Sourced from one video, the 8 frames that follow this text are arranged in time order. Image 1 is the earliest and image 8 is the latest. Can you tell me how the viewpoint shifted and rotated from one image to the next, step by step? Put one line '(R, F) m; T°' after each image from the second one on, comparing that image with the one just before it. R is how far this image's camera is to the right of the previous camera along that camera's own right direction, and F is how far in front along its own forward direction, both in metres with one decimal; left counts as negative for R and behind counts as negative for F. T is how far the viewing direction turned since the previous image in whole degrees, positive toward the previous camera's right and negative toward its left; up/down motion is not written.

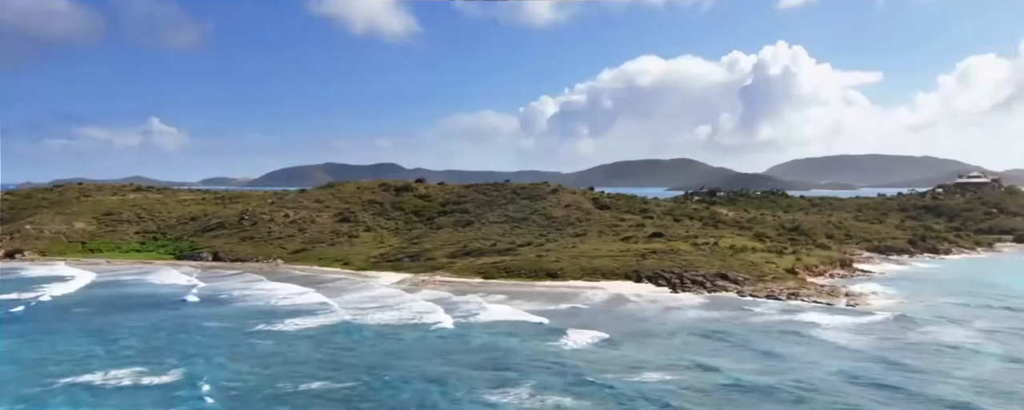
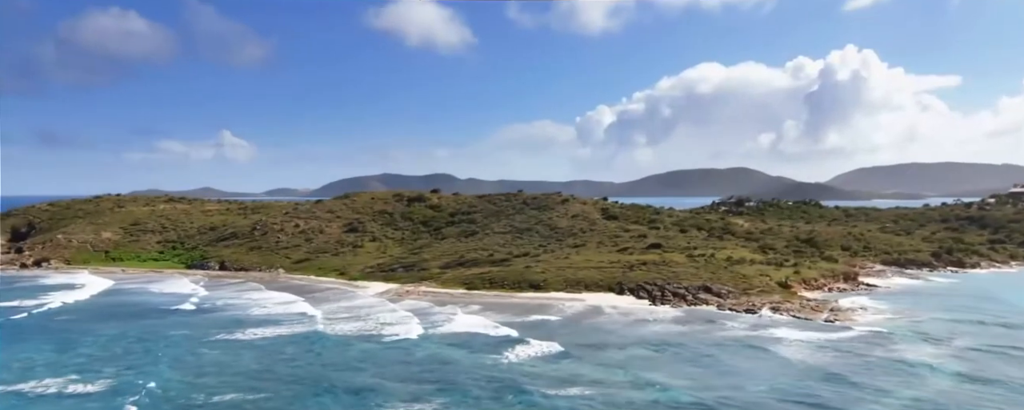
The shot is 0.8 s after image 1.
(+4.7, +0.9) m; -3°
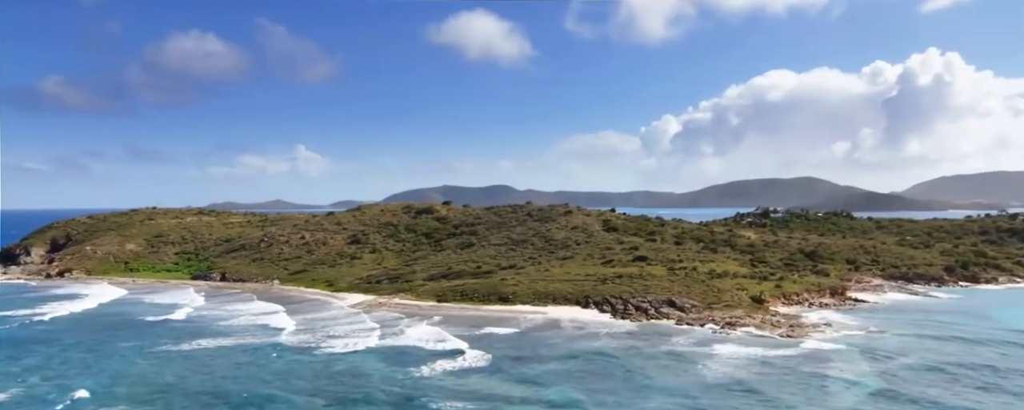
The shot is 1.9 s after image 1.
(+5.9, +0.5) m; -4°
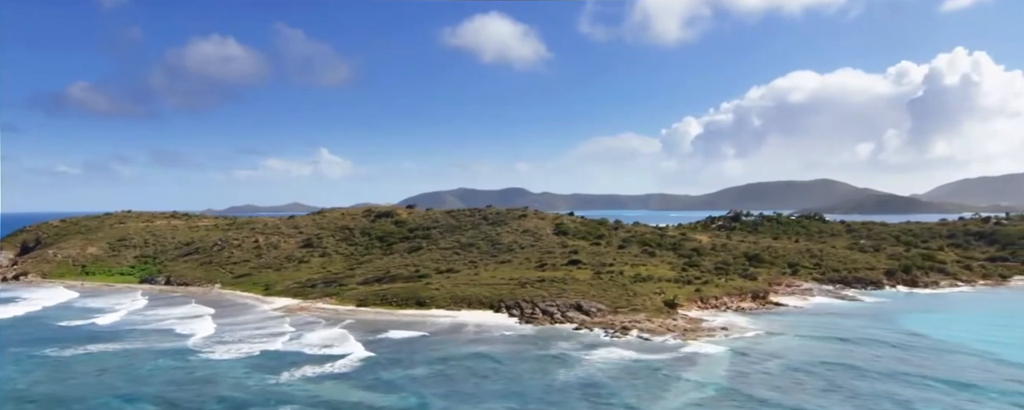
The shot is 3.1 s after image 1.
(+6.2, 0.0) m; 0°
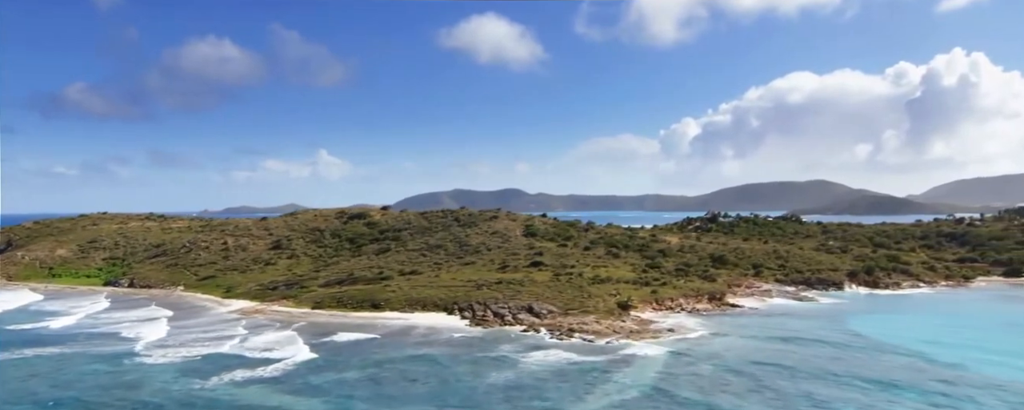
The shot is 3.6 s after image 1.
(+2.6, 0.0) m; +1°
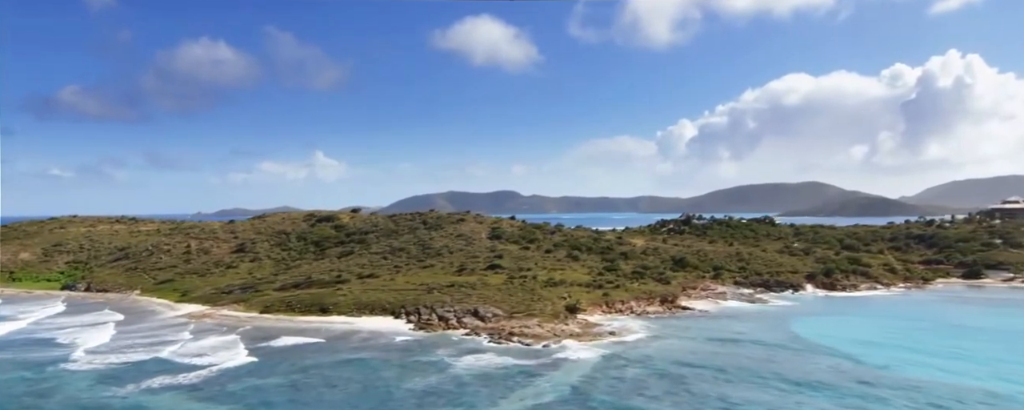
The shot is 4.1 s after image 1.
(+2.8, +0.1) m; +1°
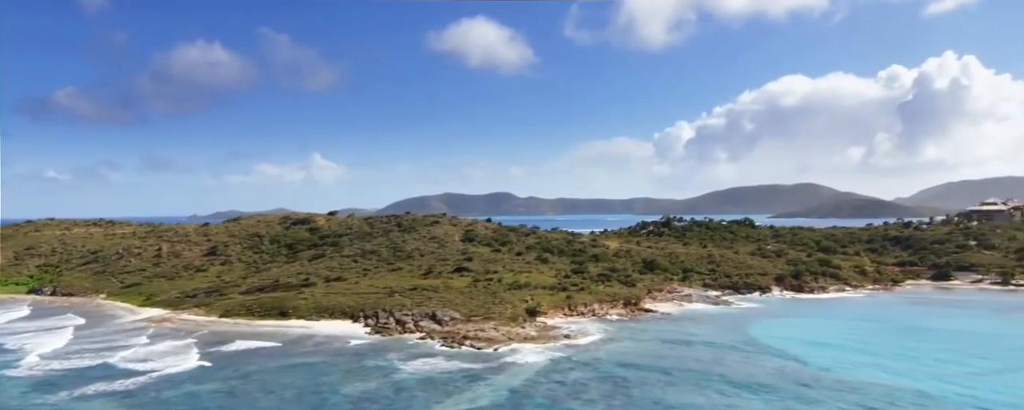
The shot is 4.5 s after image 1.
(+2.1, +0.1) m; +1°
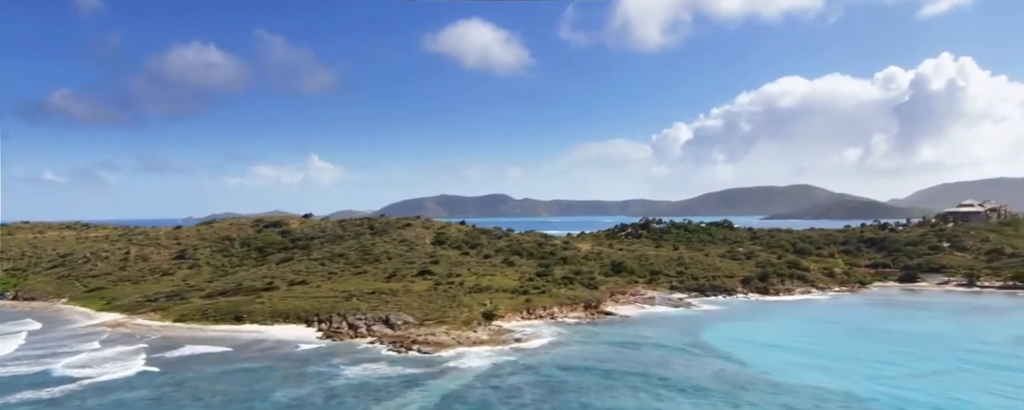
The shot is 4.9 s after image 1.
(+2.4, +0.1) m; +1°
